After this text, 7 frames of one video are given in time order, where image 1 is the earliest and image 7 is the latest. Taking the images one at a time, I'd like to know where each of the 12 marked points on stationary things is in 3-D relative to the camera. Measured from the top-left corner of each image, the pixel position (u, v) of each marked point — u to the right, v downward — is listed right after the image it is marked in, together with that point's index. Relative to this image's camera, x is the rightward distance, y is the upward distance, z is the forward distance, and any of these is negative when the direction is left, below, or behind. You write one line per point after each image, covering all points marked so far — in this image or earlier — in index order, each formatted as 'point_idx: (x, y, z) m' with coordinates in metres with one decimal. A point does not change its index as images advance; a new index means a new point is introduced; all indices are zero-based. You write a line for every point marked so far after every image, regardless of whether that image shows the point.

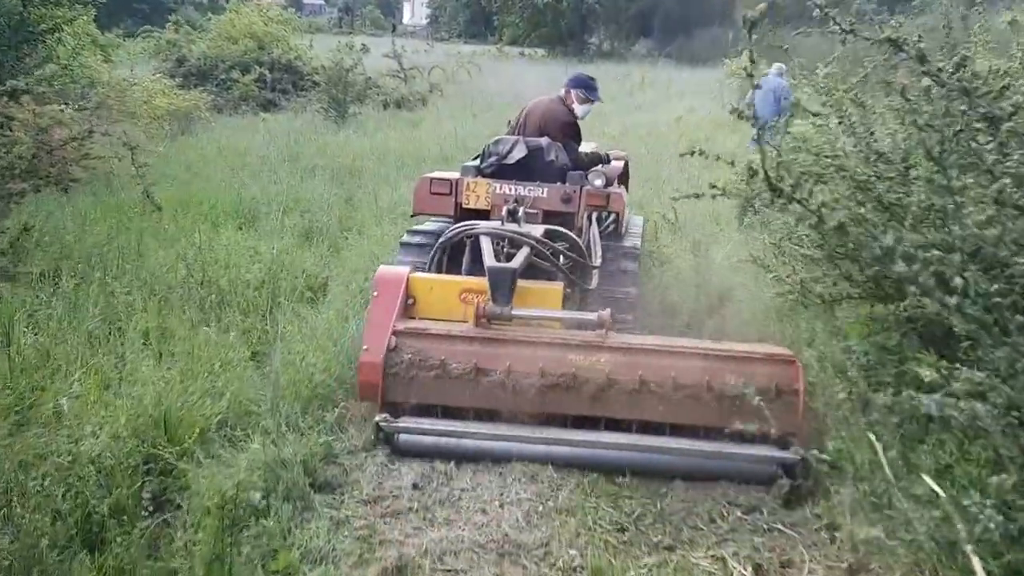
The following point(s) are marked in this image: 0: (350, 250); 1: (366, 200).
0: (-1.6, +0.4, +8.7) m
1: (-2.0, +1.2, +11.5) m
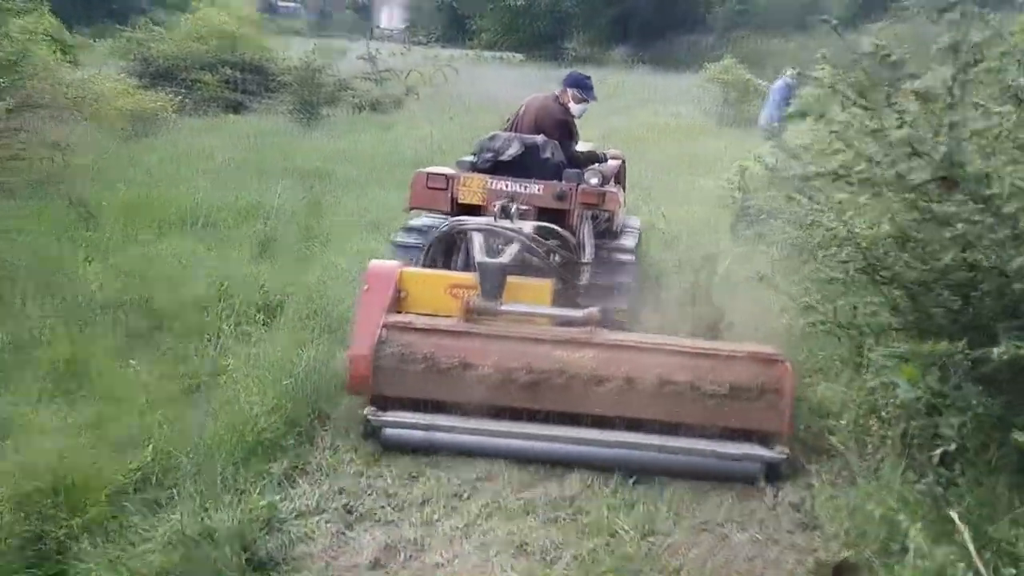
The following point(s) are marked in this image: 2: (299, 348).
0: (-1.8, +0.2, +7.9) m
1: (-2.2, +1.0, +10.7) m
2: (-1.4, -0.4, +5.5) m
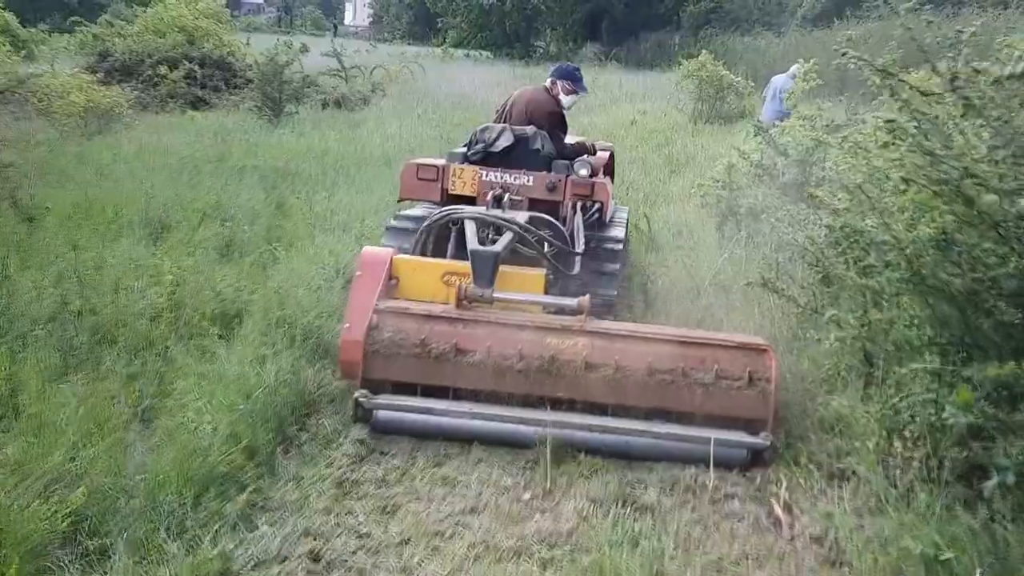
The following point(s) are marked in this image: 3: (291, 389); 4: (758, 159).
0: (-2.0, +0.2, +7.3) m
1: (-2.5, +1.0, +10.1) m
2: (-1.5, -0.4, +5.0) m
3: (-1.2, -0.6, +4.8) m
4: (+2.7, +1.4, +9.3) m
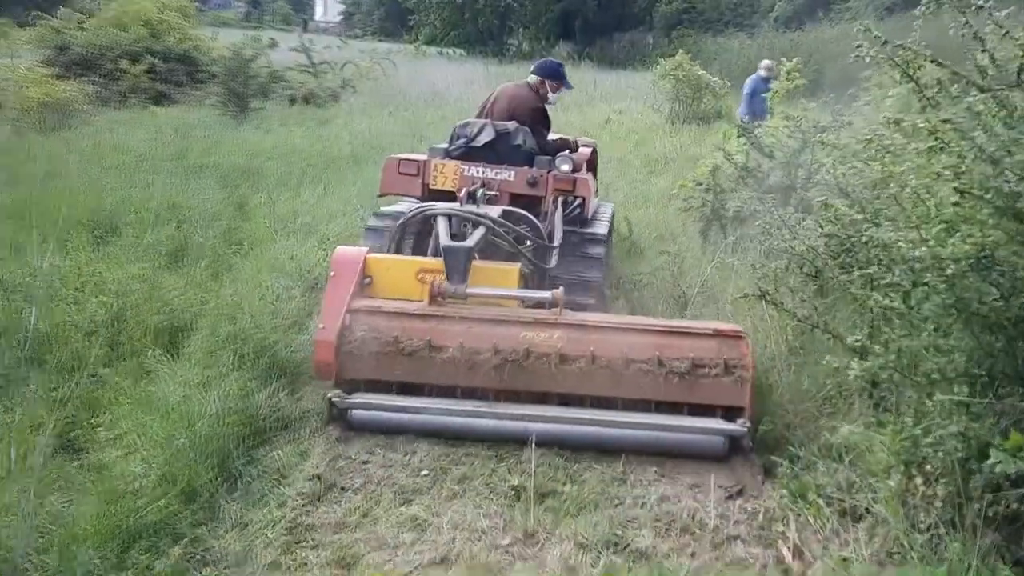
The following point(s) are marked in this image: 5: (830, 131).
0: (-2.2, +0.1, +6.8) m
1: (-2.8, +0.9, +9.5) m
2: (-1.6, -0.5, +4.5) m
3: (-1.4, -0.6, +4.3) m
4: (+2.4, +1.3, +8.9) m
5: (+3.1, +1.5, +8.2) m
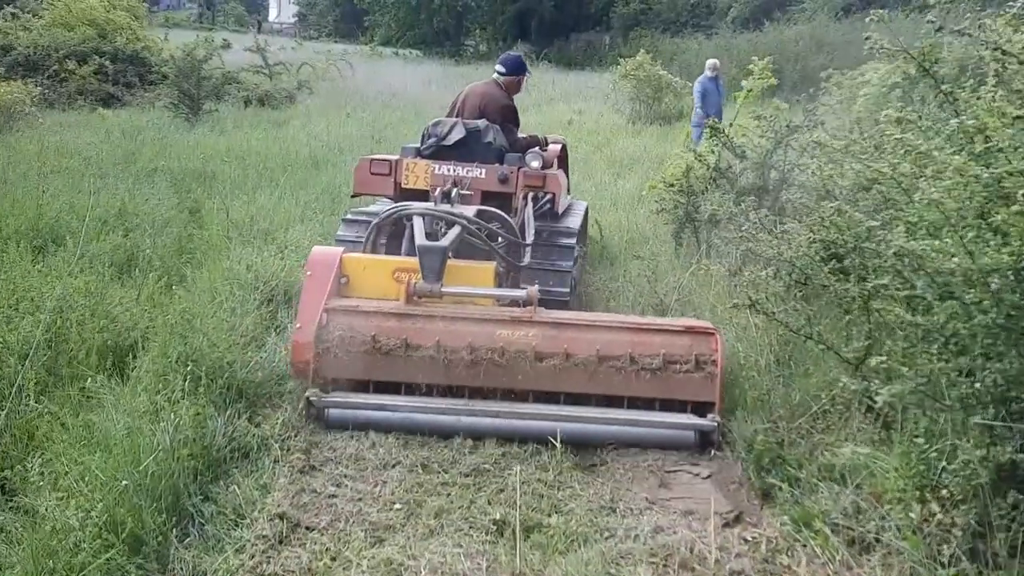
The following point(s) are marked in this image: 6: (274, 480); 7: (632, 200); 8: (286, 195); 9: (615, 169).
0: (-2.4, 0.0, +6.3) m
1: (-3.2, +0.8, +9.1) m
2: (-1.7, -0.6, +4.1) m
3: (-1.4, -0.7, +3.9) m
4: (+2.1, +1.3, +8.7) m
5: (+2.8, +1.5, +8.1) m
6: (-1.1, -0.9, +3.9) m
7: (+1.5, +1.1, +10.7) m
8: (-2.7, +1.1, +10.3) m
9: (+1.5, +1.8, +12.7) m
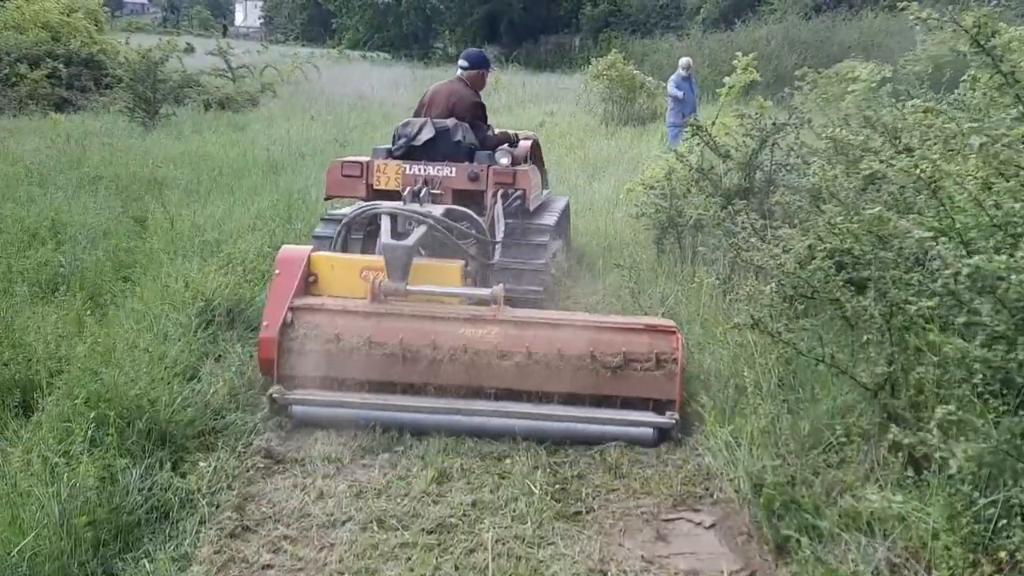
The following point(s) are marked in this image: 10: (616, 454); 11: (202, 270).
0: (-2.6, -0.1, +5.6) m
1: (-3.5, +0.6, +8.3) m
2: (-1.8, -0.7, +3.4) m
3: (-1.6, -0.8, +3.2) m
4: (+1.8, +1.2, +8.1) m
5: (+2.5, +1.4, +7.5) m
6: (-1.2, -1.0, +3.3) m
7: (+1.2, +1.0, +10.1) m
8: (-3.1, +1.0, +9.6) m
9: (+1.1, +1.7, +12.1) m
10: (+0.5, -0.9, +4.3) m
11: (-2.3, +0.1, +6.4) m
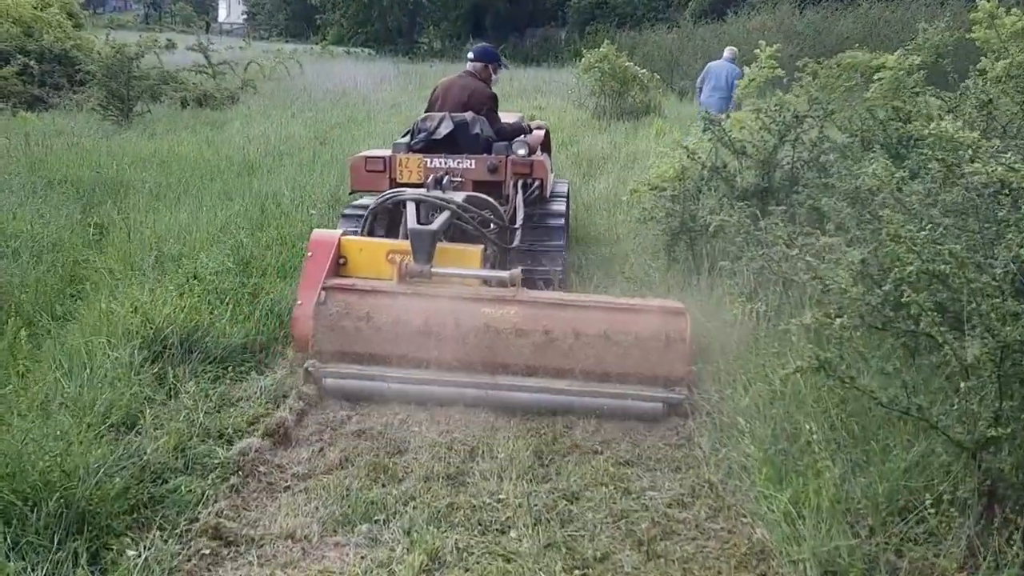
0: (-2.6, -0.3, +4.8) m
1: (-3.5, +0.5, +7.5) m
2: (-1.8, -0.9, +2.6) m
3: (-1.5, -1.0, +2.4) m
4: (+1.7, +1.1, +7.3) m
5: (+2.5, +1.3, +6.8) m
6: (-1.2, -1.2, +2.5) m
7: (+1.1, +0.9, +9.3) m
8: (-3.1, +0.8, +8.8) m
9: (+1.0, +1.6, +11.3) m
10: (+0.6, -1.0, +3.6) m
11: (-2.3, 0.0, +5.5) m
